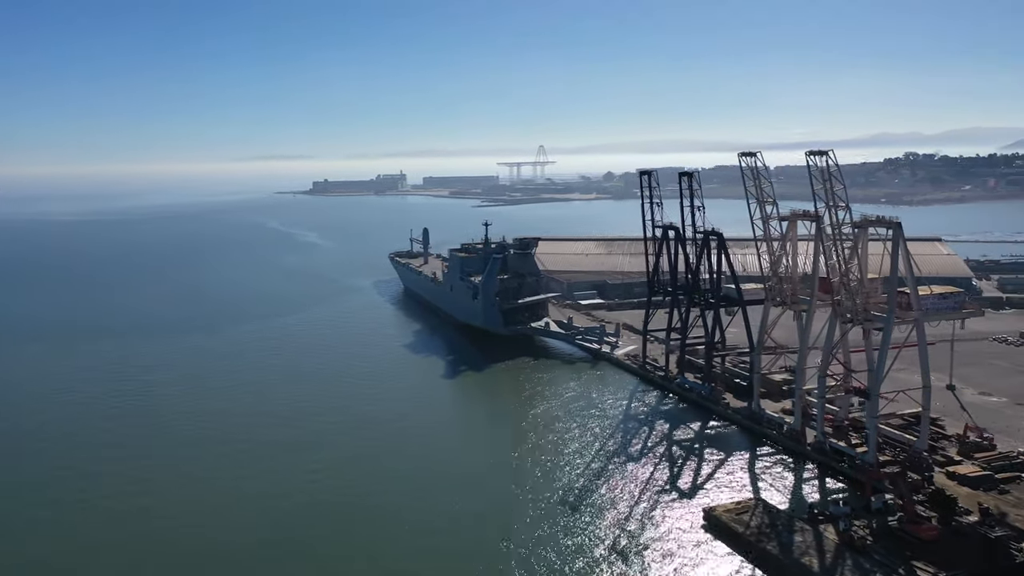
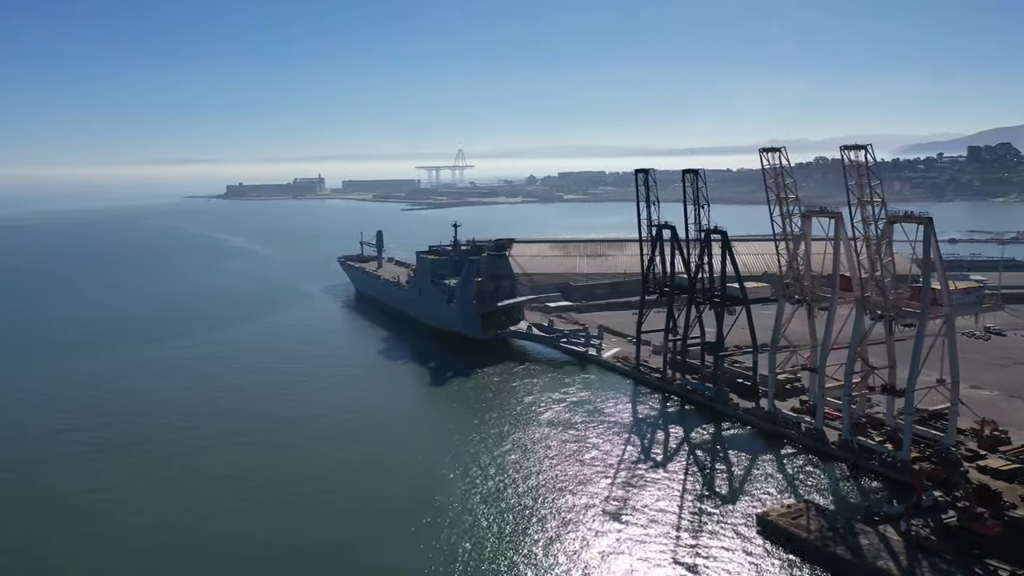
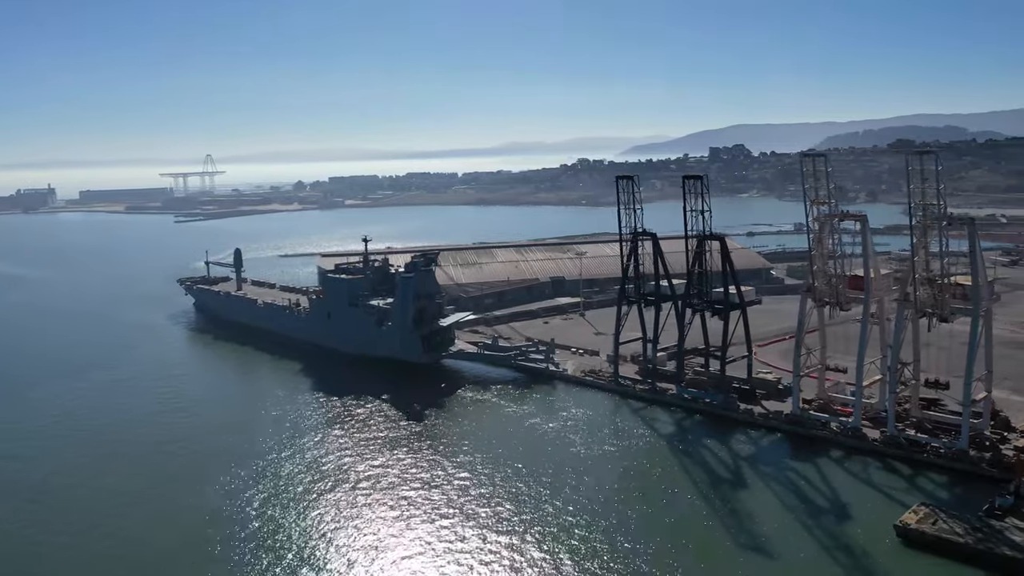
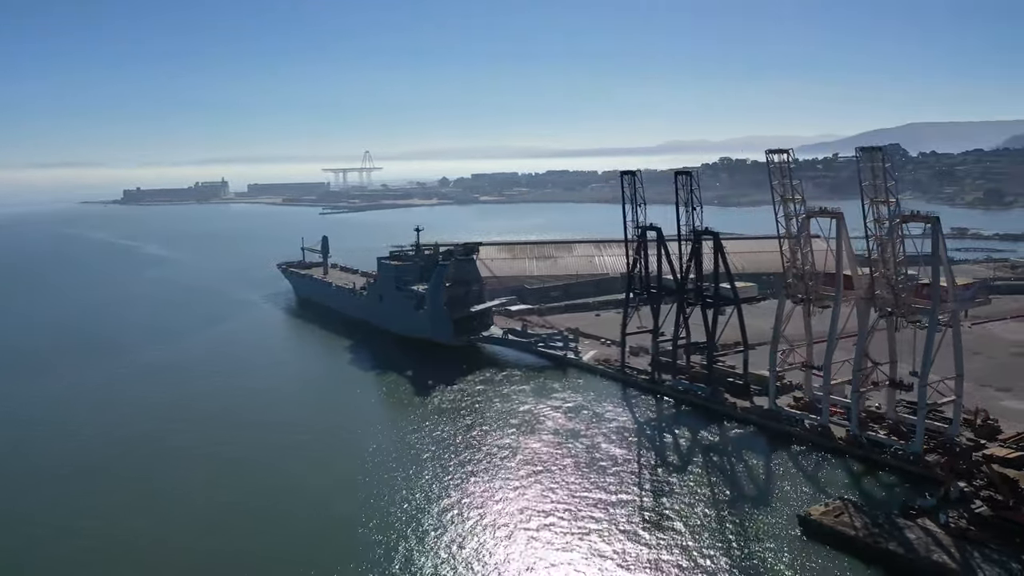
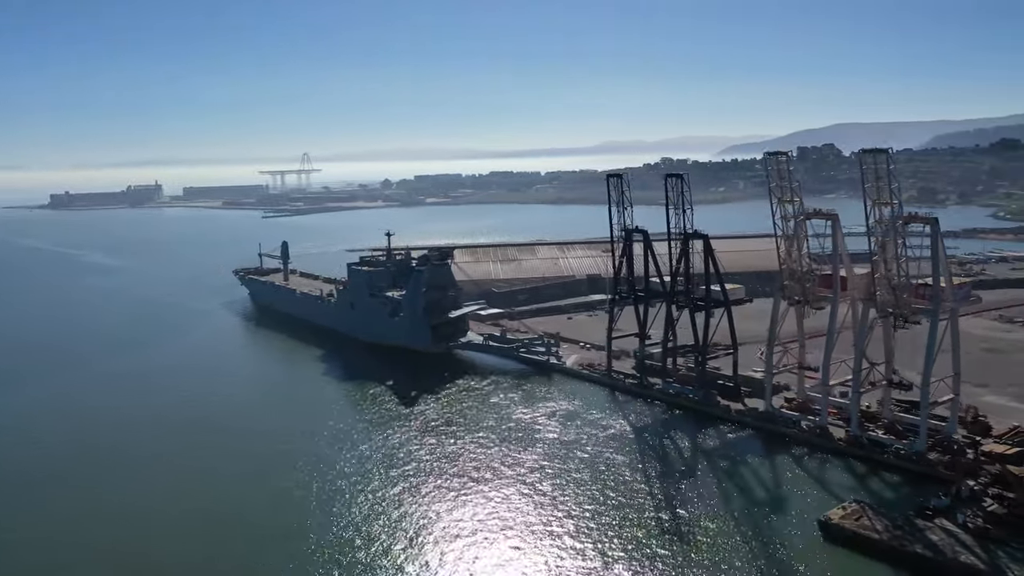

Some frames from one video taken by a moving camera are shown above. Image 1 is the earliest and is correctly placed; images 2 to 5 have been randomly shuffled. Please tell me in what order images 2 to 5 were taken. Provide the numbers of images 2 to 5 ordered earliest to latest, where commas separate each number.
2, 4, 5, 3
